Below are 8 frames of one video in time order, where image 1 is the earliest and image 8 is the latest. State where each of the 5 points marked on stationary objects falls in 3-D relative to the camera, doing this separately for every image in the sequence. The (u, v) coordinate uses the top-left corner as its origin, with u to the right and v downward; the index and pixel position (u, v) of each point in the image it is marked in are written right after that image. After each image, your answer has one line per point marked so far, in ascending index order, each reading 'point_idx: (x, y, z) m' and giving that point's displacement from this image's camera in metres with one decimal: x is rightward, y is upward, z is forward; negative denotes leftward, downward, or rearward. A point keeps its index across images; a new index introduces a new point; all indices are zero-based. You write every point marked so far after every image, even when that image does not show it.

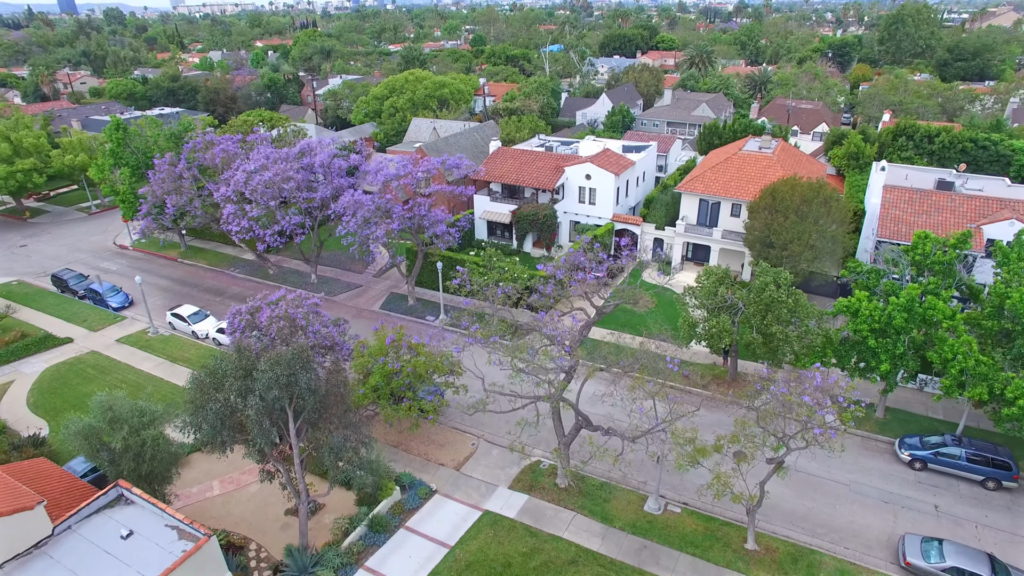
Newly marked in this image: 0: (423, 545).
0: (-2.1, -6.0, +13.0) m
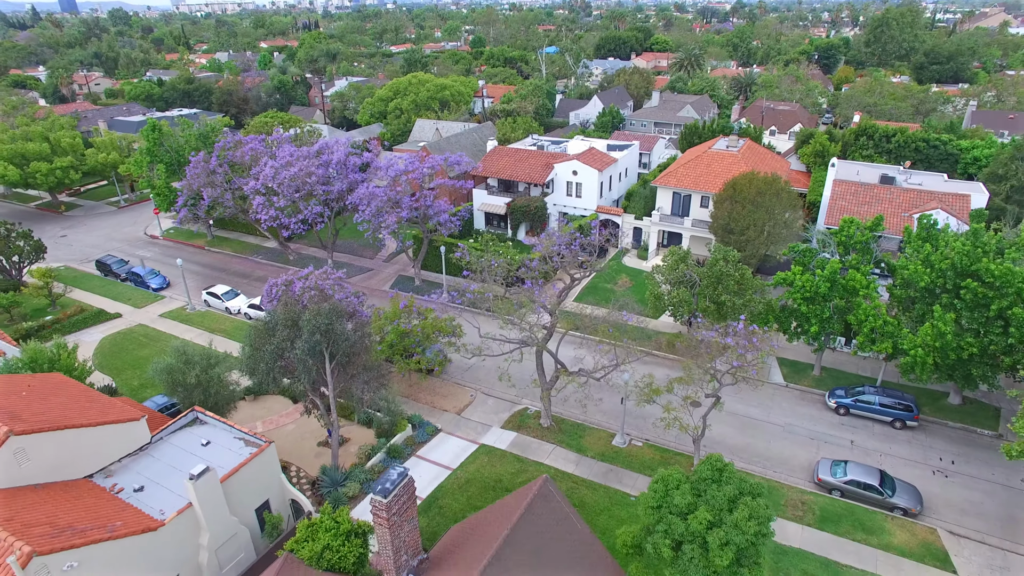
0: (-2.3, -5.2, +16.1) m
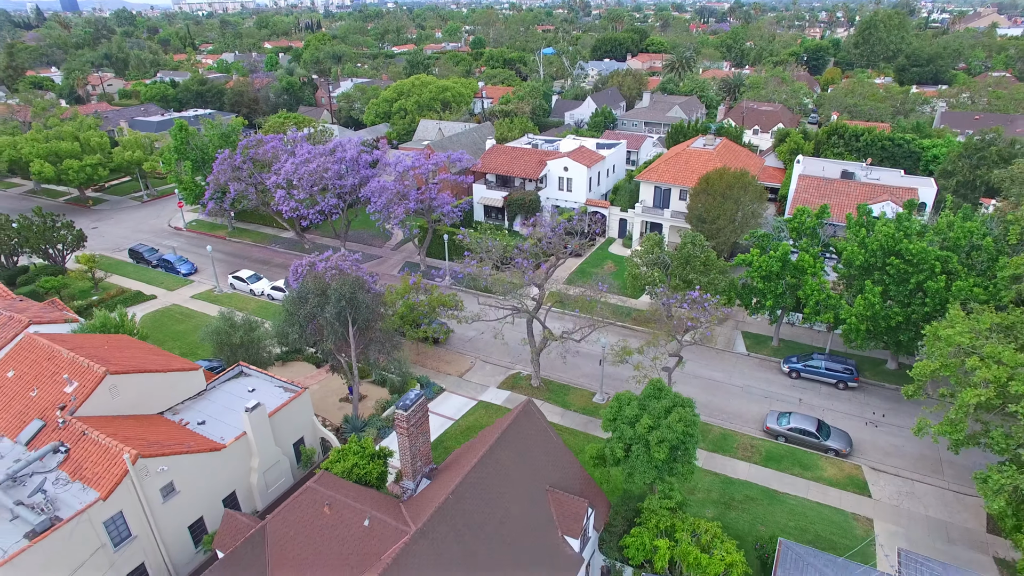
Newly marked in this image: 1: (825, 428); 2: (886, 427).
0: (-2.5, -4.4, +18.9) m
1: (+10.1, -4.5, +18.1) m
2: (+12.5, -4.6, +18.8) m
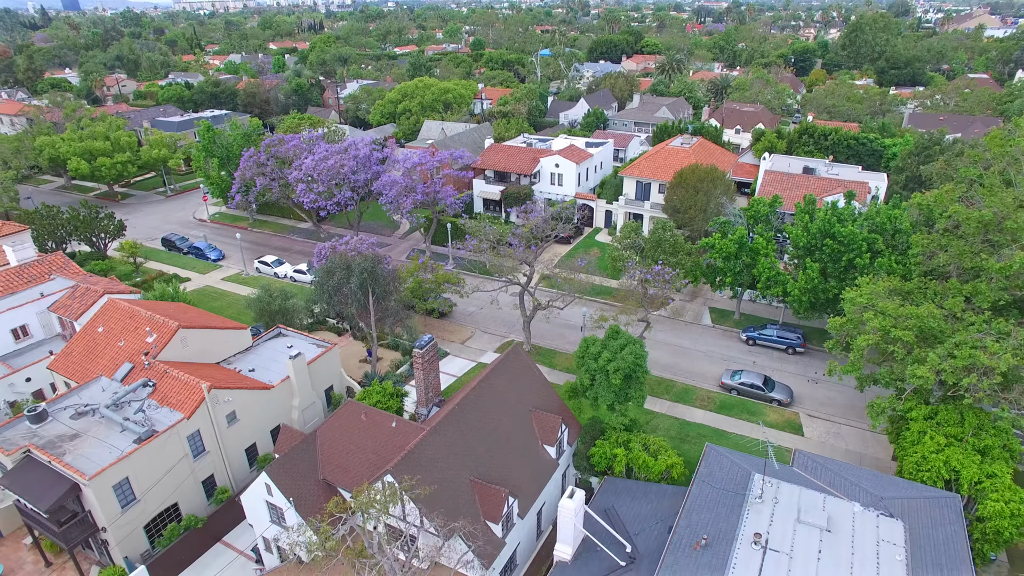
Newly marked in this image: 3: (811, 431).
0: (-2.8, -3.5, +22.3) m
1: (+9.9, -3.6, +21.5) m
2: (+12.3, -3.7, +22.2) m
3: (+10.4, -5.0, +19.6) m
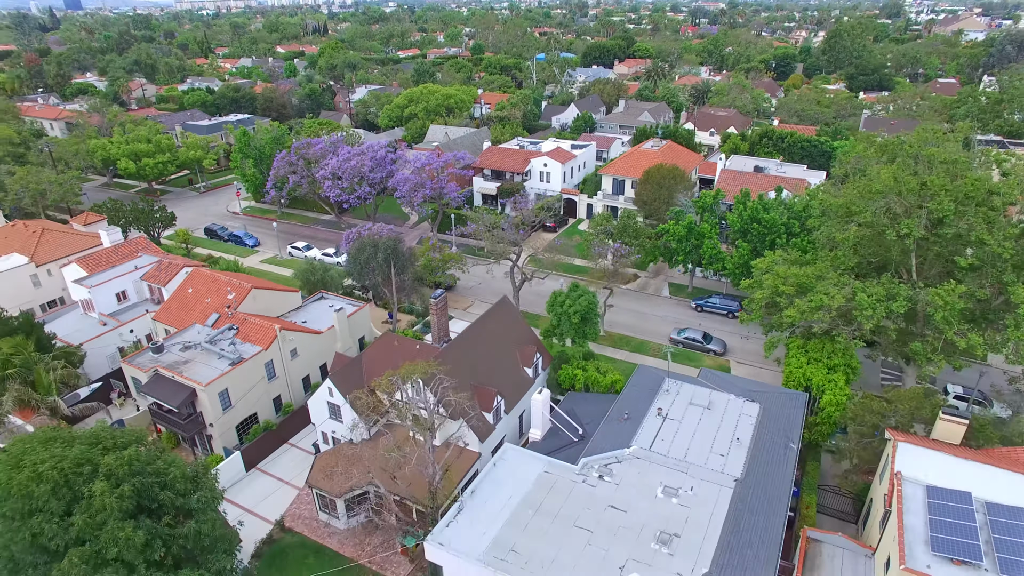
0: (-3.2, -2.3, +28.0) m
1: (+9.5, -2.4, +27.1) m
2: (+11.9, -2.5, +27.8) m
3: (+10.0, -3.8, +25.3) m
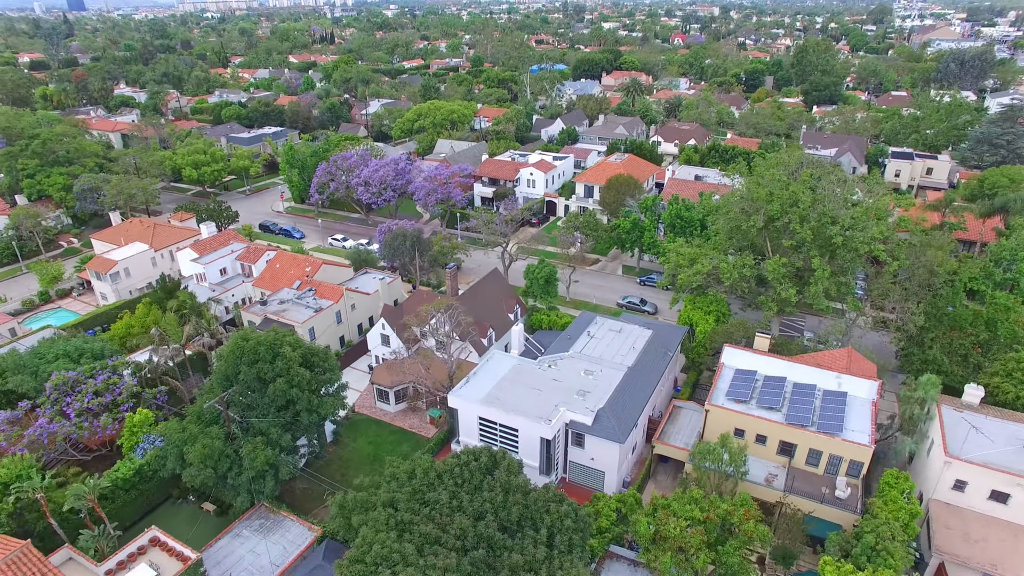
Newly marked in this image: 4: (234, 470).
0: (-3.8, -0.9, +38.2) m
1: (+8.8, -1.0, +37.4) m
2: (+11.3, -1.1, +38.0) m
3: (+9.4, -2.4, +35.5) m
4: (-9.7, -6.3, +19.7) m
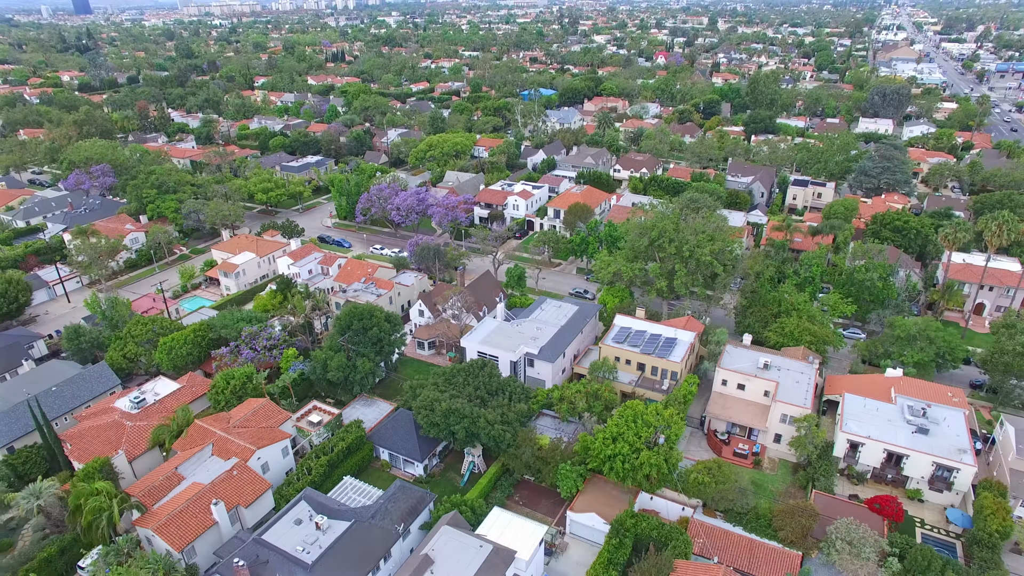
0: (-5.0, -0.3, +56.8) m
1: (+7.6, -0.4, +56.0) m
2: (+10.0, -0.6, +56.7) m
3: (+8.2, -1.9, +54.1) m
4: (-10.9, -5.8, +38.3) m
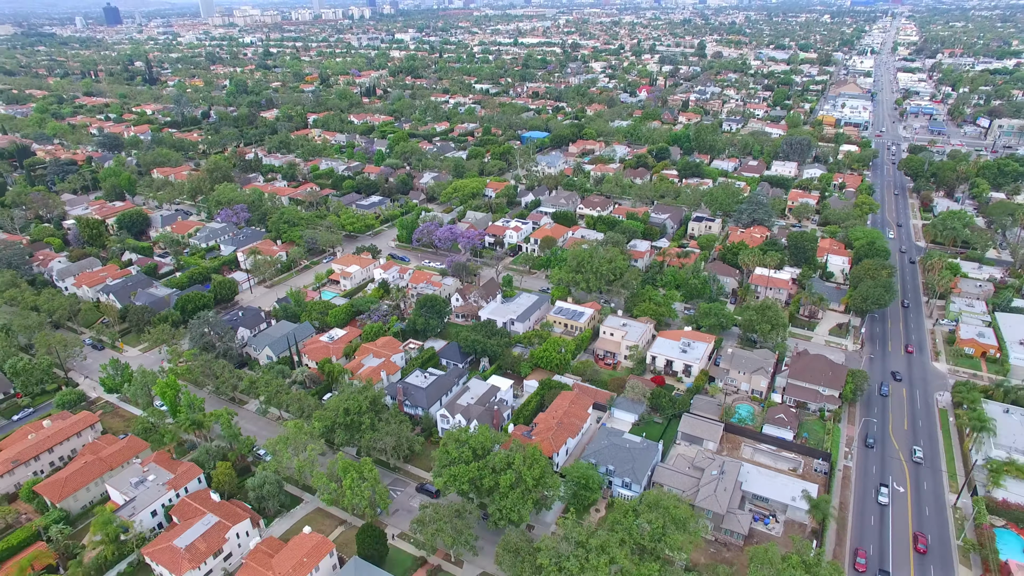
0: (-5.9, -0.1, +97.3) m
1: (+6.7, -0.3, +96.3) m
2: (+9.1, -0.4, +97.0) m
3: (+7.2, -1.7, +94.5) m
4: (-12.1, -5.6, +78.9) m
